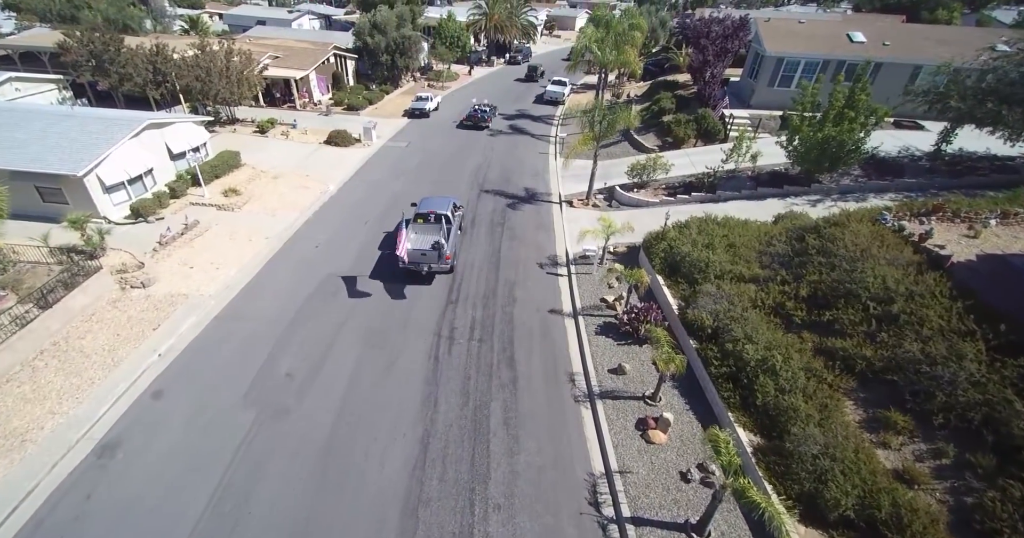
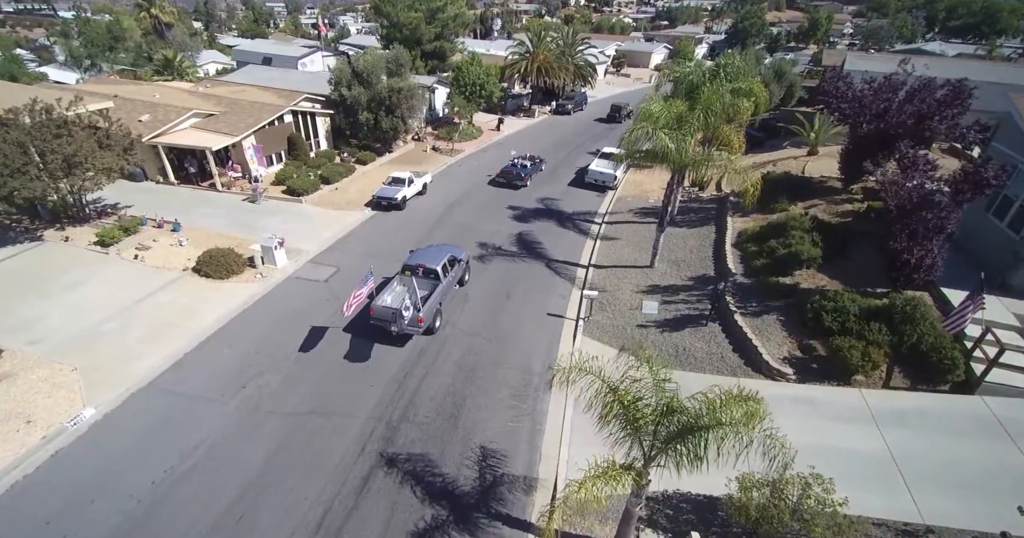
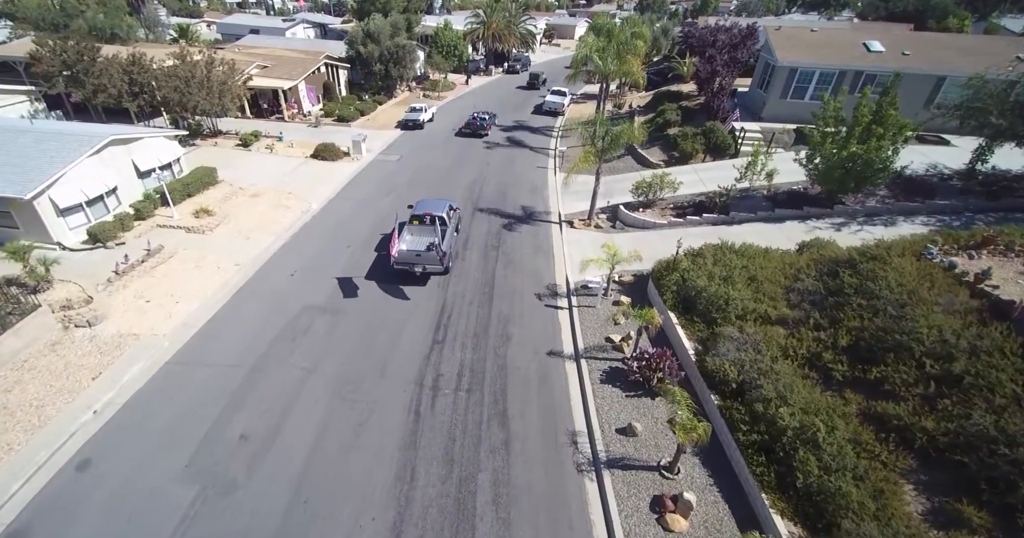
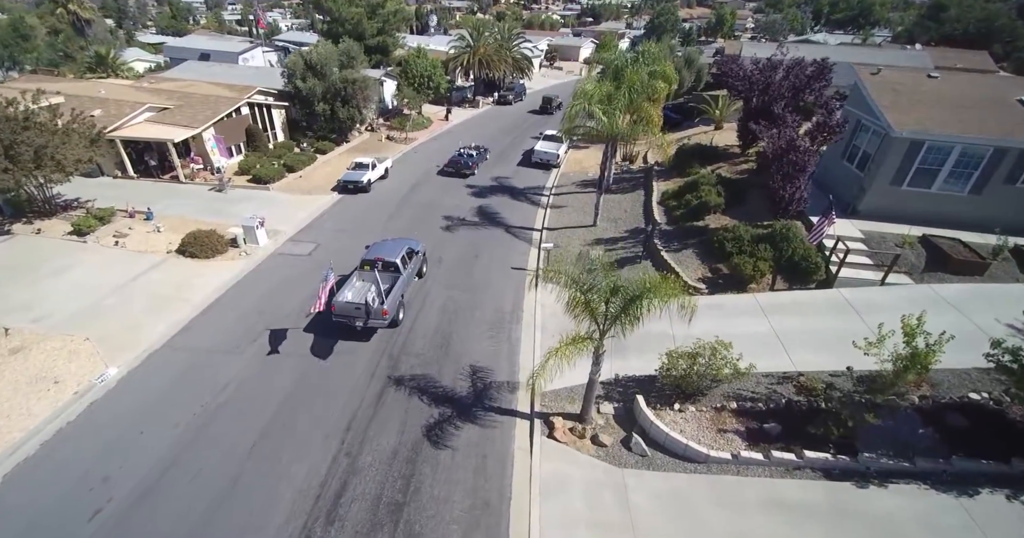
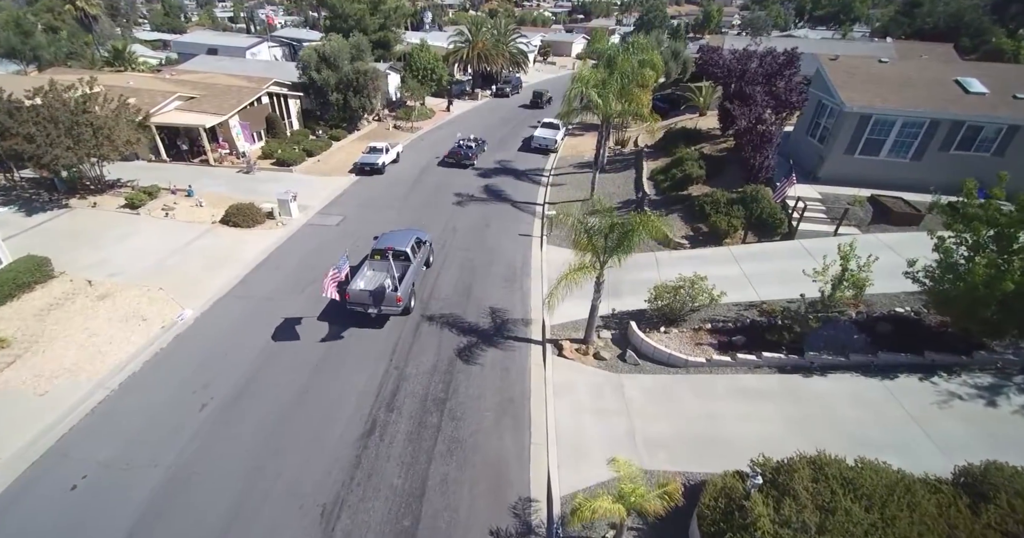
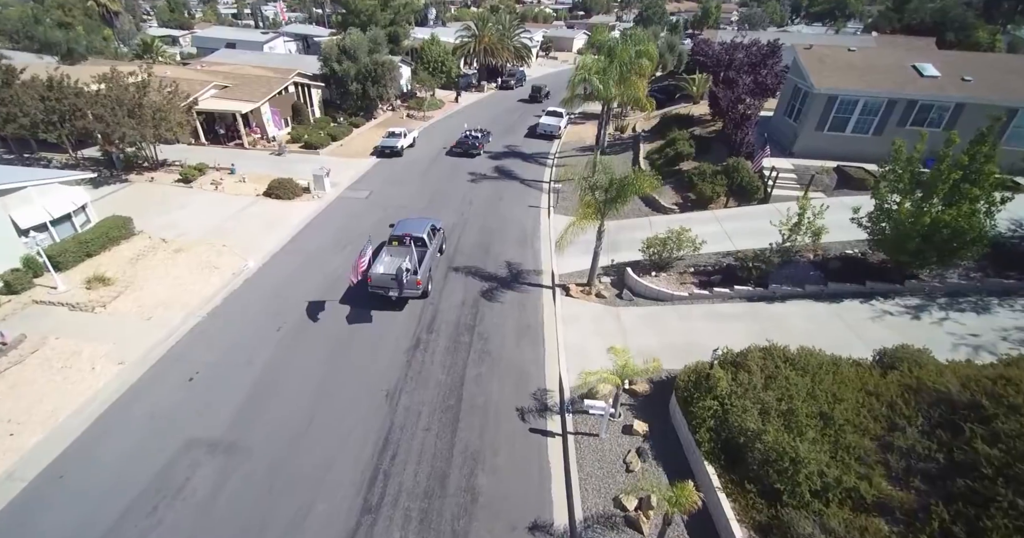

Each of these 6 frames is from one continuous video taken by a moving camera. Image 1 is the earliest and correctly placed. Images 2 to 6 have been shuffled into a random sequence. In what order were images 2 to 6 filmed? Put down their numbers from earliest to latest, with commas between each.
3, 6, 5, 4, 2
